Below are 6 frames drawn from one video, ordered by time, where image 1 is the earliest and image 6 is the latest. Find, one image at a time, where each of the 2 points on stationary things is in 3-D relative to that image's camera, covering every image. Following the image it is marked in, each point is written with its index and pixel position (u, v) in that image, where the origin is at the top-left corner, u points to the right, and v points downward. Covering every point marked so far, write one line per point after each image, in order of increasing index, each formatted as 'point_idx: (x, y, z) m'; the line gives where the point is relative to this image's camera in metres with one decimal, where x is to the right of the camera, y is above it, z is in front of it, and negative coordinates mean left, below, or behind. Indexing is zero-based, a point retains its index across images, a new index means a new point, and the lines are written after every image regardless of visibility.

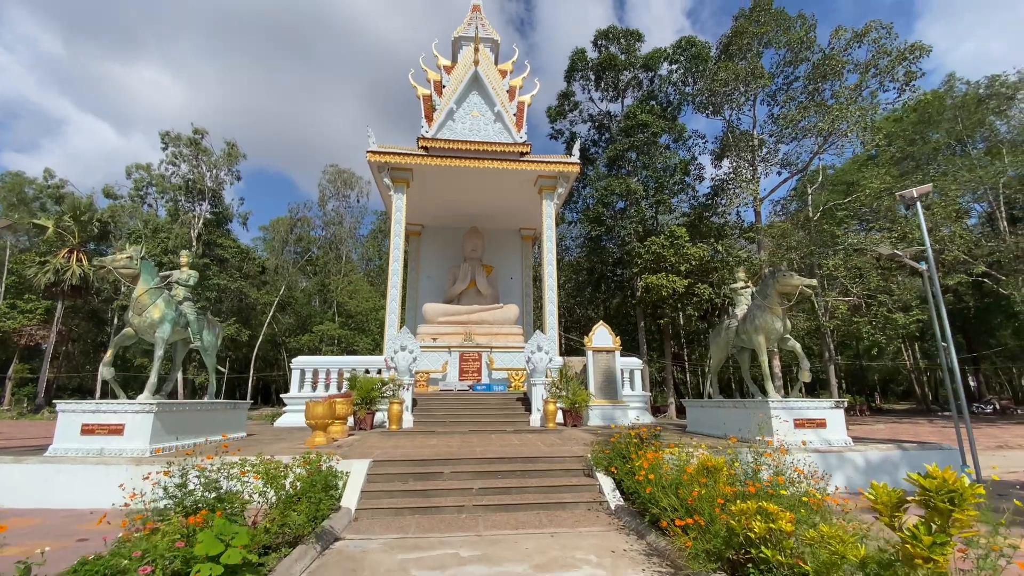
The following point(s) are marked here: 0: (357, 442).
0: (-2.1, -2.1, +6.6) m
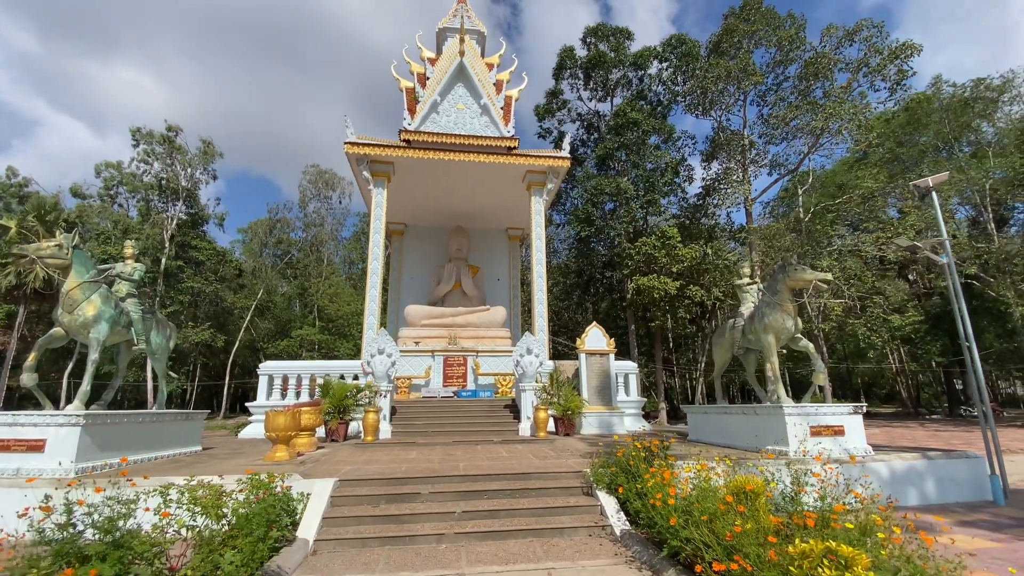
0: (-2.3, -2.1, +5.9) m
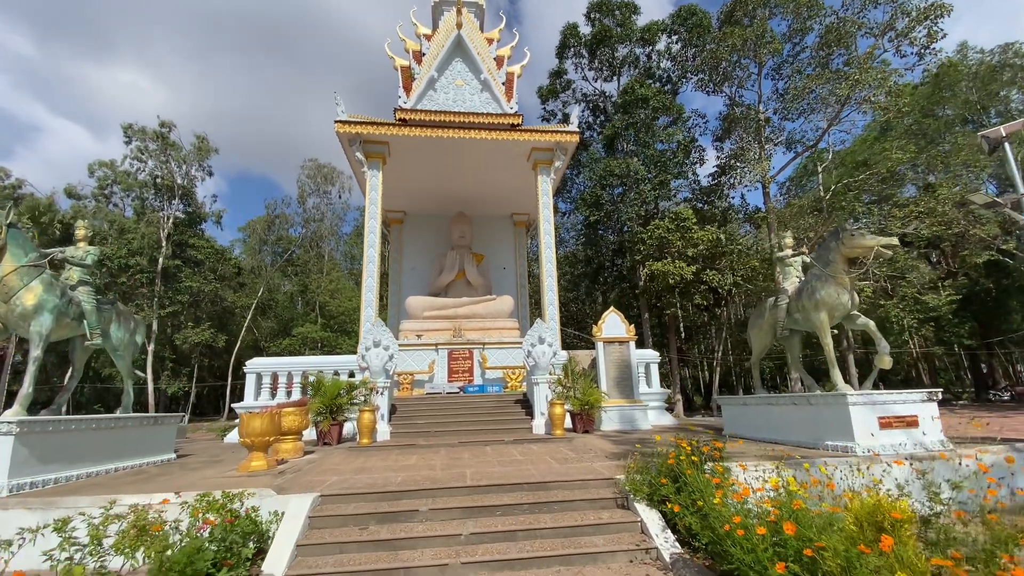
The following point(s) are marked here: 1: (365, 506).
0: (-2.1, -1.9, +5.1) m
1: (-1.1, -1.7, +3.7) m
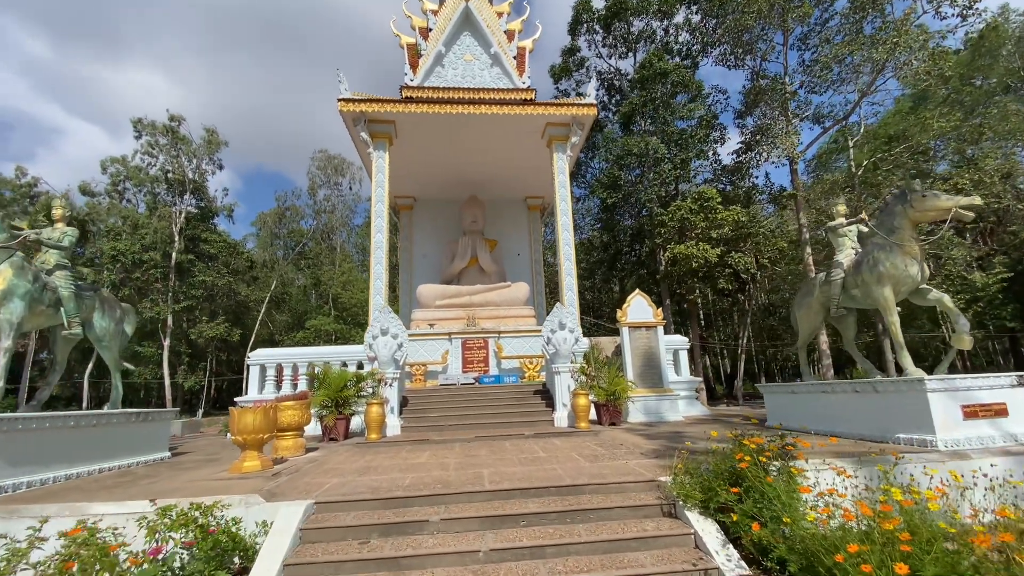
0: (-1.9, -1.7, +4.6) m
1: (-1.0, -1.5, +3.2) m
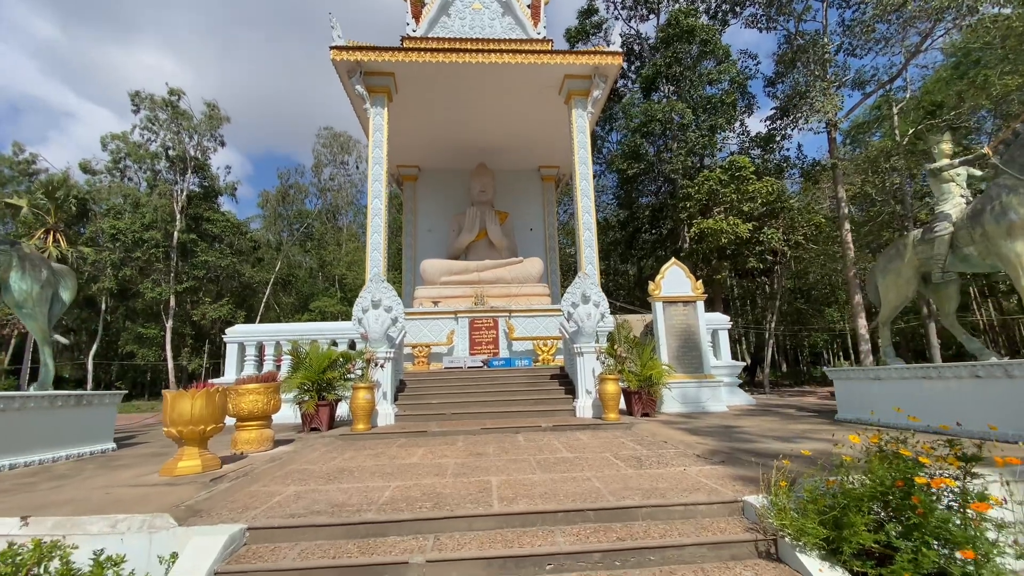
0: (-1.8, -1.3, +3.7) m
1: (-0.9, -1.2, +2.2) m
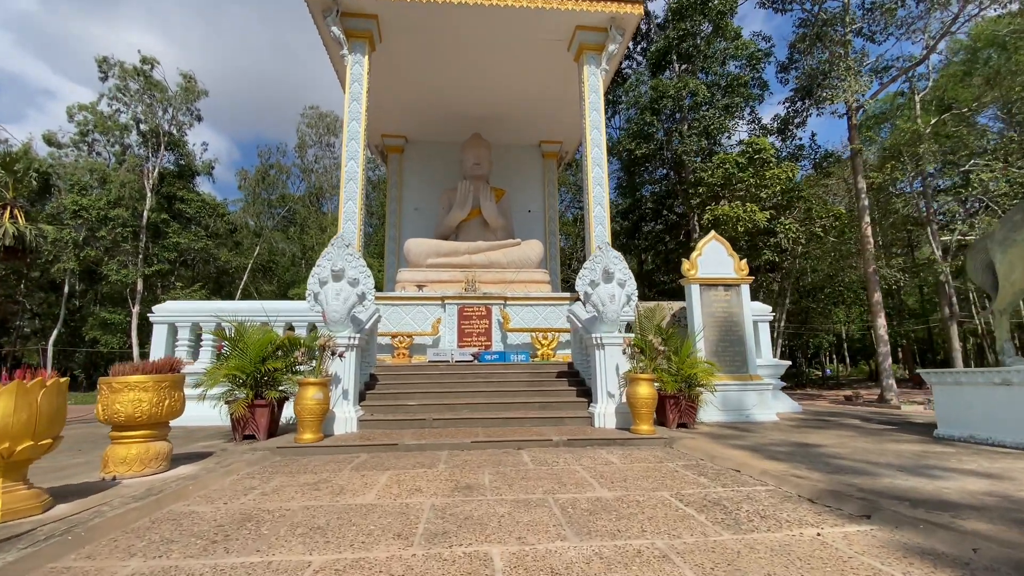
0: (-1.7, -1.0, +2.4) m
1: (-0.8, -0.9, +0.9) m
